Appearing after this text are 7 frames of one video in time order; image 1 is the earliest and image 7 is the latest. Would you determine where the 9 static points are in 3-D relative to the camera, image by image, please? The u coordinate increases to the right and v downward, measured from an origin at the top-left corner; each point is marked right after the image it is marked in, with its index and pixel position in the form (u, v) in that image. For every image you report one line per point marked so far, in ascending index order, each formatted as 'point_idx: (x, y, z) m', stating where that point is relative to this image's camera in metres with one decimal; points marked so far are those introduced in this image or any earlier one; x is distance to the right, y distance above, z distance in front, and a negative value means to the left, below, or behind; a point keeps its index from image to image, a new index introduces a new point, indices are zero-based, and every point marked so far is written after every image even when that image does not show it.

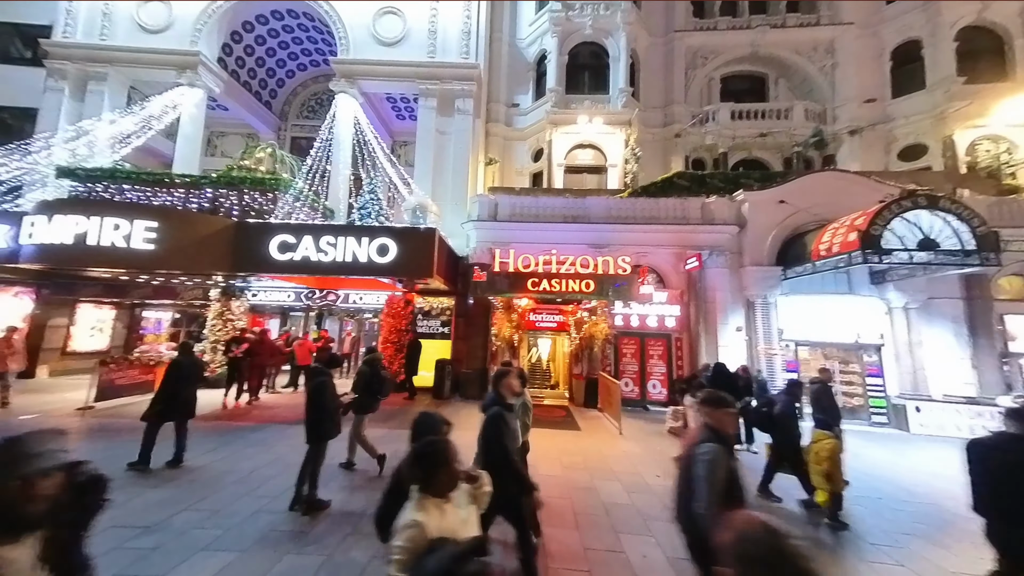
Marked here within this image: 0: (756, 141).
0: (+12.6, +7.6, +17.5) m
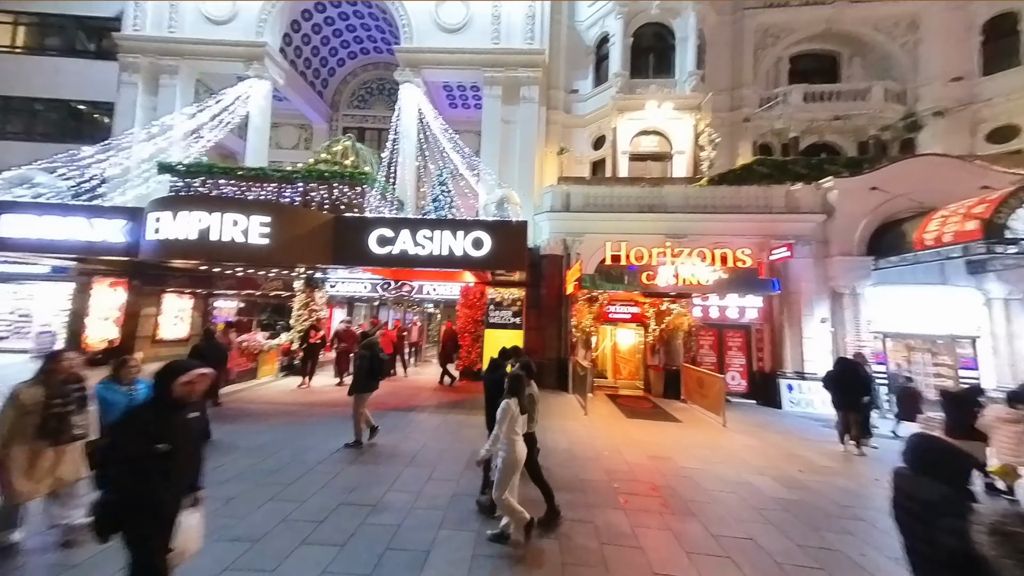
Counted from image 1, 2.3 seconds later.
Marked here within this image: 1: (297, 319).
0: (+15.9, +8.2, +16.8) m
1: (-9.0, -1.3, +14.2) m
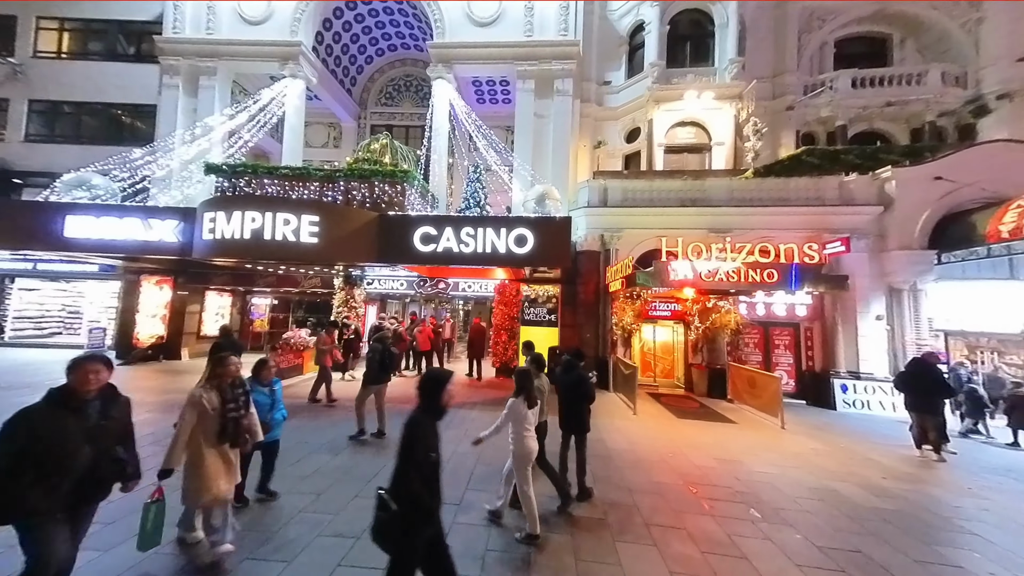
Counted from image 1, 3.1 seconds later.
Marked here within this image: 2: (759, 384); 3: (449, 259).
0: (+17.5, +8.4, +16.0) m
1: (-7.4, -1.2, +14.3) m
2: (+7.7, -3.0, +10.5) m
3: (-2.1, +0.9, +11.0) m
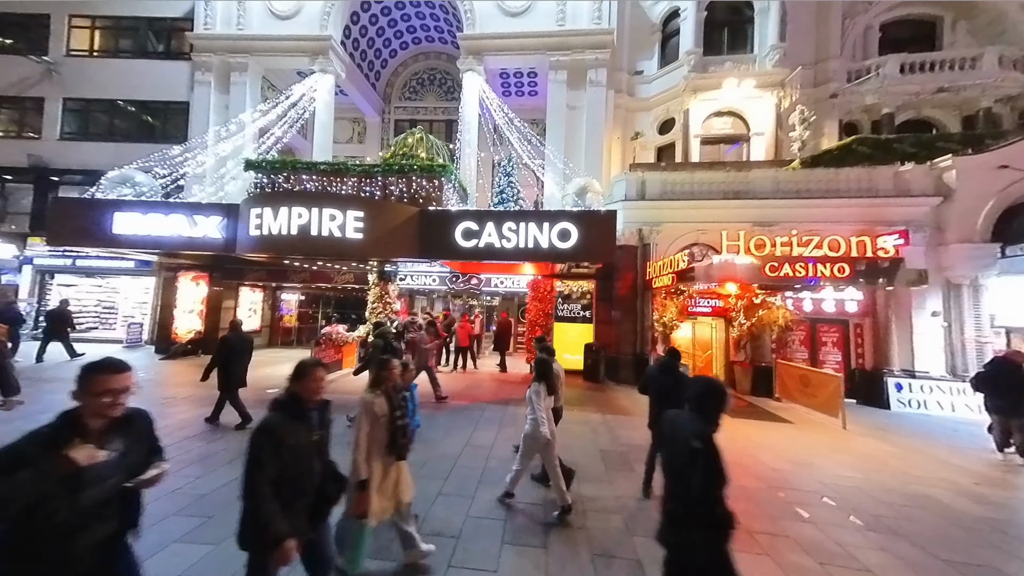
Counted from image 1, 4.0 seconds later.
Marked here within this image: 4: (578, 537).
0: (+19.0, +8.6, +15.2) m
1: (-6.0, -1.0, +14.3) m
2: (+9.1, -2.8, +10.2) m
3: (-0.7, +1.1, +10.9) m
4: (+0.8, -3.1, +4.1) m
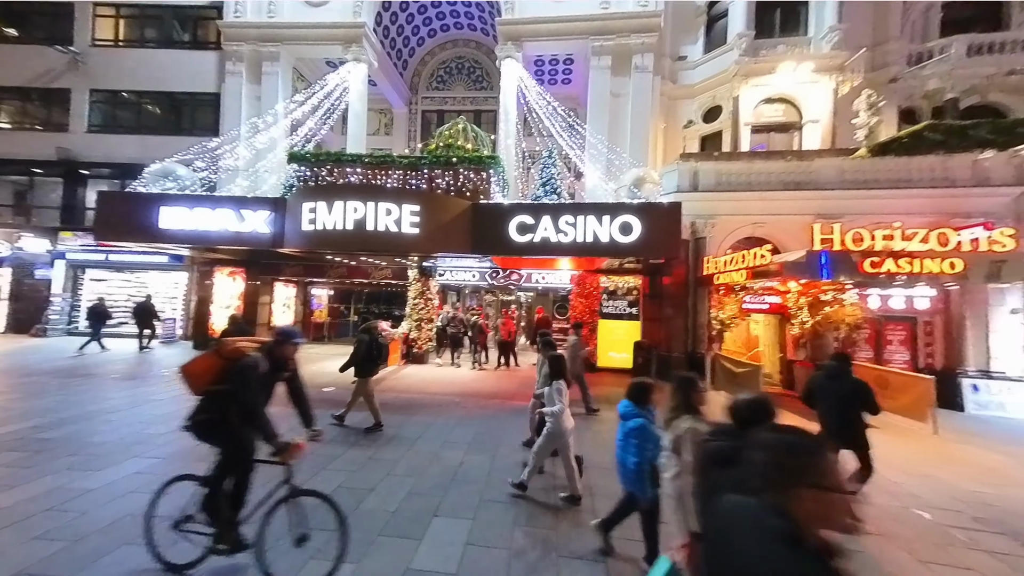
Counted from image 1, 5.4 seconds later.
0: (+20.8, +8.8, +14.3) m
1: (-4.1, -0.8, +14.0) m
2: (+10.9, -2.7, +9.6) m
3: (+1.1, +1.2, +10.4) m
4: (+2.5, -3.1, +3.7) m
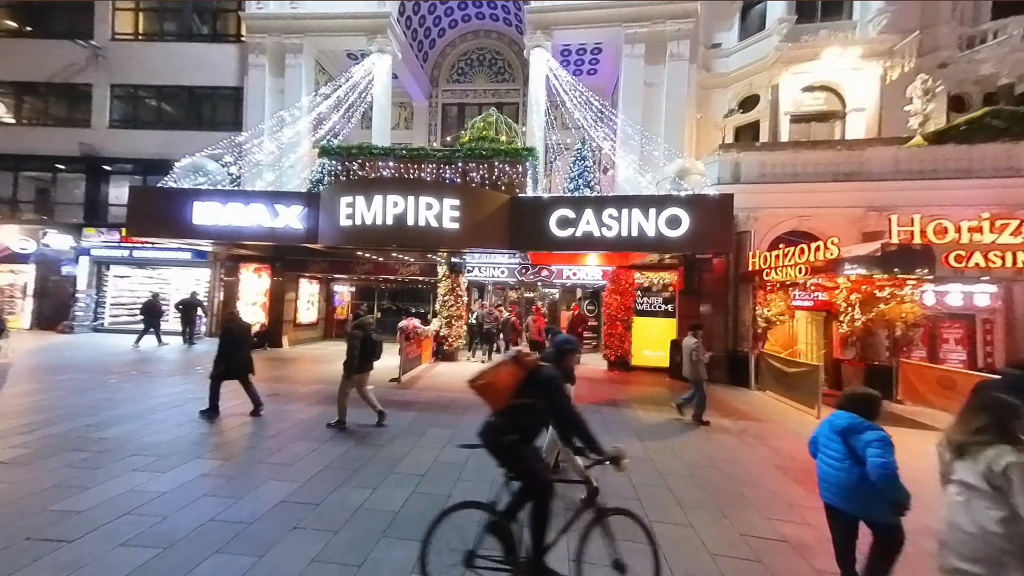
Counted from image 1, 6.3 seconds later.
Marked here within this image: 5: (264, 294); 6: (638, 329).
0: (+22.1, +9.0, +13.5) m
1: (-2.8, -0.7, +13.7) m
2: (+12.1, -2.6, +9.1) m
3: (+2.4, +1.3, +10.0) m
4: (+3.7, -3.1, +3.3) m
5: (-11.5, -0.3, +15.5) m
6: (+5.2, -1.7, +13.8) m
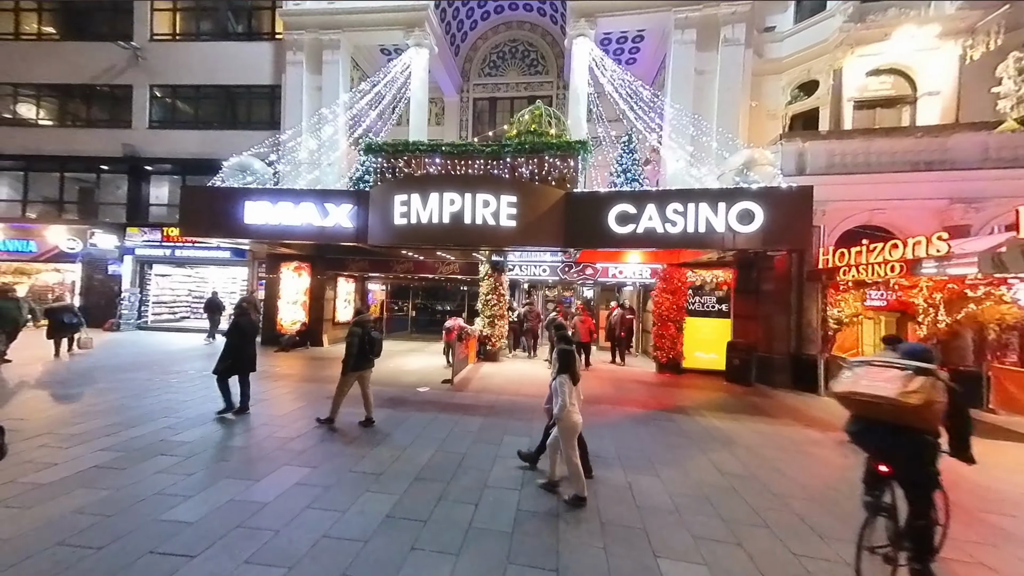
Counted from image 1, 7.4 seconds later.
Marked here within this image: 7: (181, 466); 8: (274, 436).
0: (+23.9, +9.0, +12.2) m
1: (-1.0, -0.6, +13.4) m
2: (+13.8, -2.6, +8.3) m
3: (+4.0, +1.3, +9.5) m
4: (+5.1, -3.1, +2.8) m
5: (-9.6, -0.2, +15.5) m
6: (+7.0, -1.6, +13.2) m
7: (-4.9, -2.6, +4.9) m
8: (-4.3, -2.7, +6.0) m
